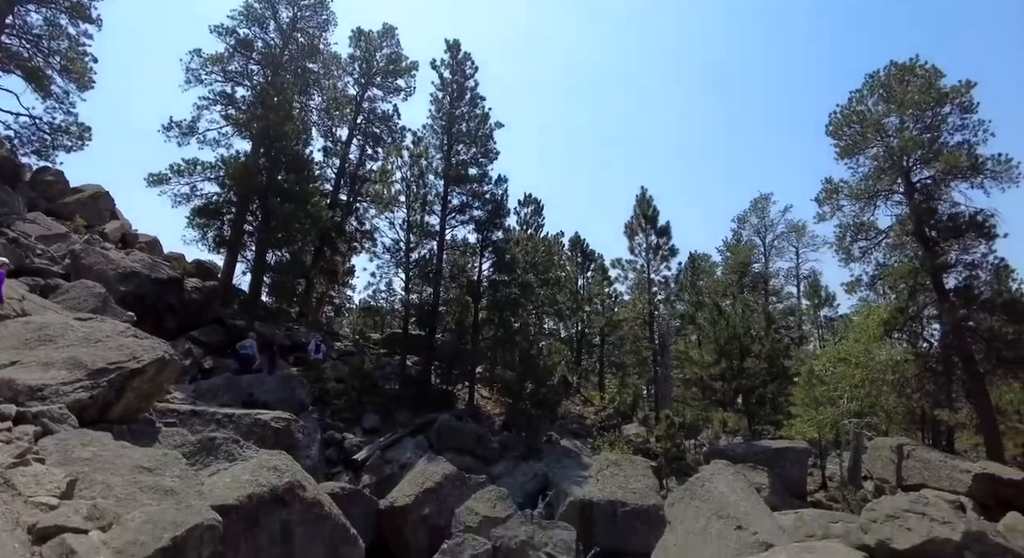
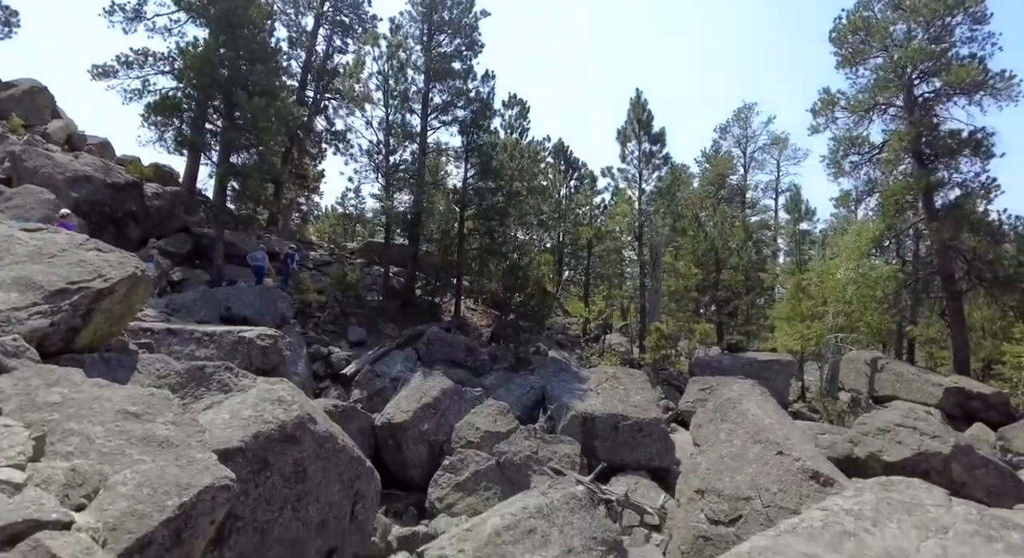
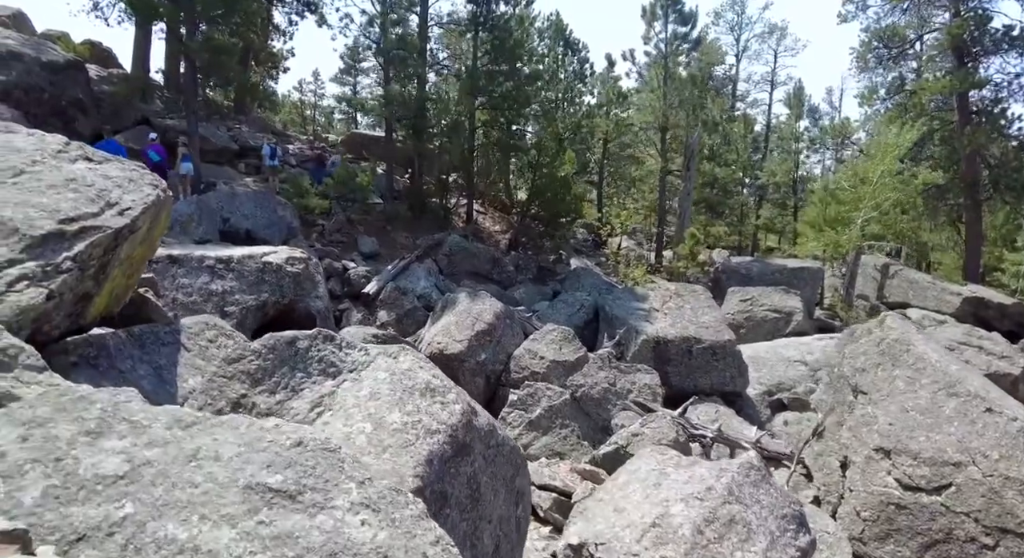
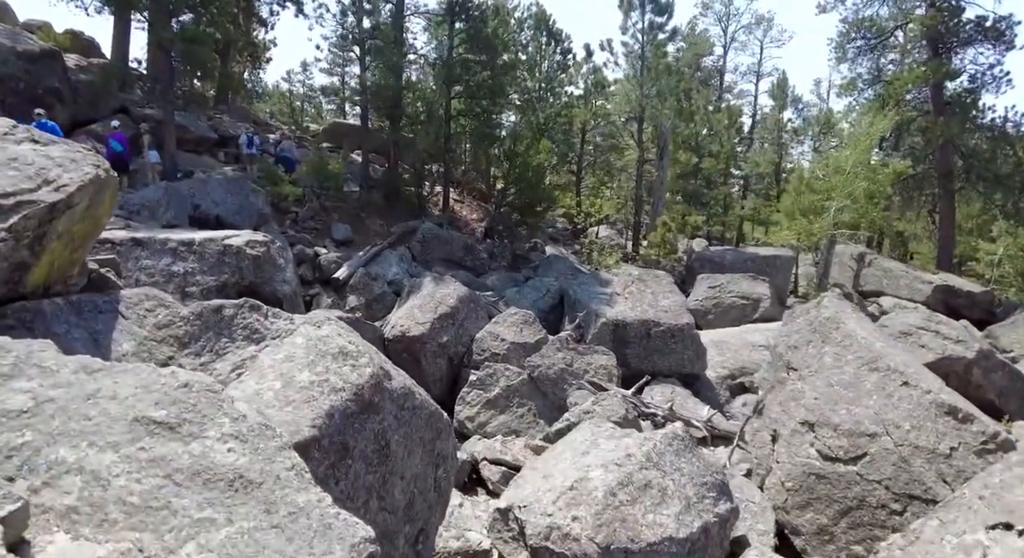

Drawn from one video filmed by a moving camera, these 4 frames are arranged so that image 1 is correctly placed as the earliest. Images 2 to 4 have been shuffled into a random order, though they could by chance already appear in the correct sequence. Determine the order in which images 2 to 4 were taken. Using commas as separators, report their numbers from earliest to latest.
2, 4, 3
